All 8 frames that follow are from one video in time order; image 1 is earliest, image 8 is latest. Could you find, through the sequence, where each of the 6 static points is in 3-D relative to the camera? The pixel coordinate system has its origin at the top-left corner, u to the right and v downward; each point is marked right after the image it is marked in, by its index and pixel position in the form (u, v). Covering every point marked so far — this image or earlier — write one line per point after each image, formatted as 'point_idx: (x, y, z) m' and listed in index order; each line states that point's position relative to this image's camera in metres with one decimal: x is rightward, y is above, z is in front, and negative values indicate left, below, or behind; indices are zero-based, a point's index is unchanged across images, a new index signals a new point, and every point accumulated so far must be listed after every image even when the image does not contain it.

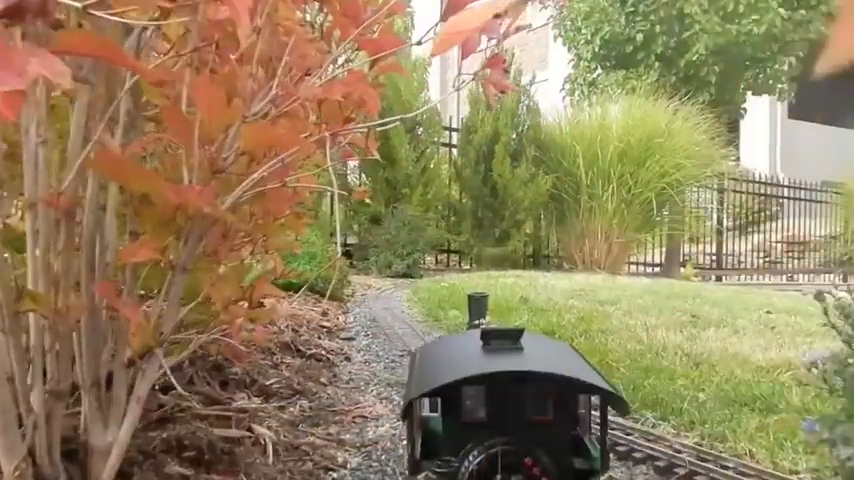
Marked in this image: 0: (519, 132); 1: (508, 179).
0: (+1.1, +1.3, +8.6) m
1: (+1.0, +0.7, +8.3) m
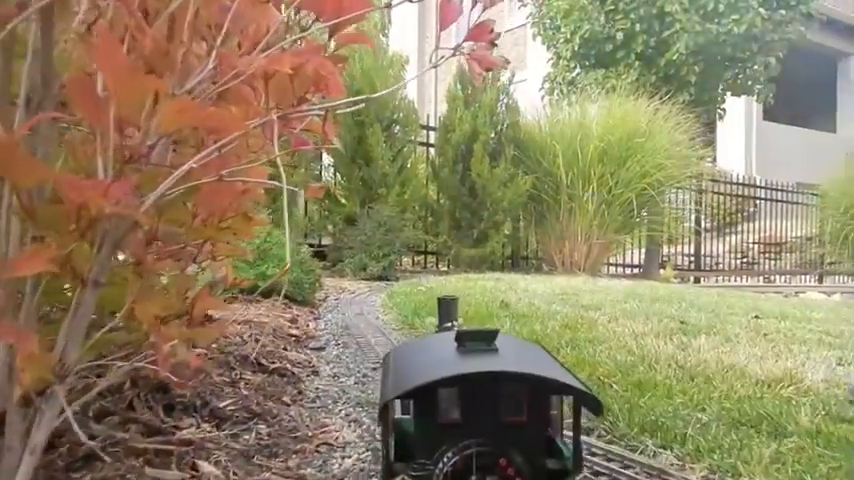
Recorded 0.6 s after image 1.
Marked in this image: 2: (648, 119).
0: (+0.9, +1.3, +8.4) m
1: (+0.7, +0.7, +8.1) m
2: (+2.7, +1.5, +8.6) m
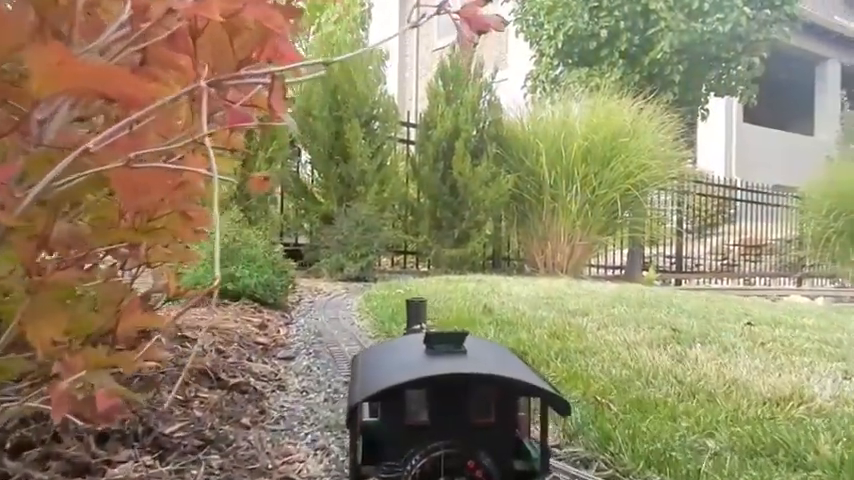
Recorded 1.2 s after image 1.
0: (+0.6, +1.3, +8.2) m
1: (+0.5, +0.7, +7.9) m
2: (+2.5, +1.5, +8.4) m
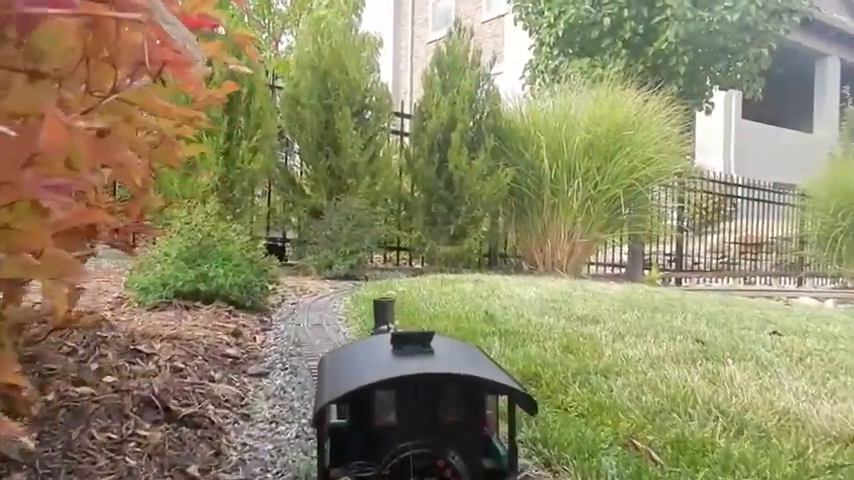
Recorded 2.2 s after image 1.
0: (+0.6, +1.3, +7.8) m
1: (+0.4, +0.7, +7.5) m
2: (+2.4, +1.5, +8.1) m
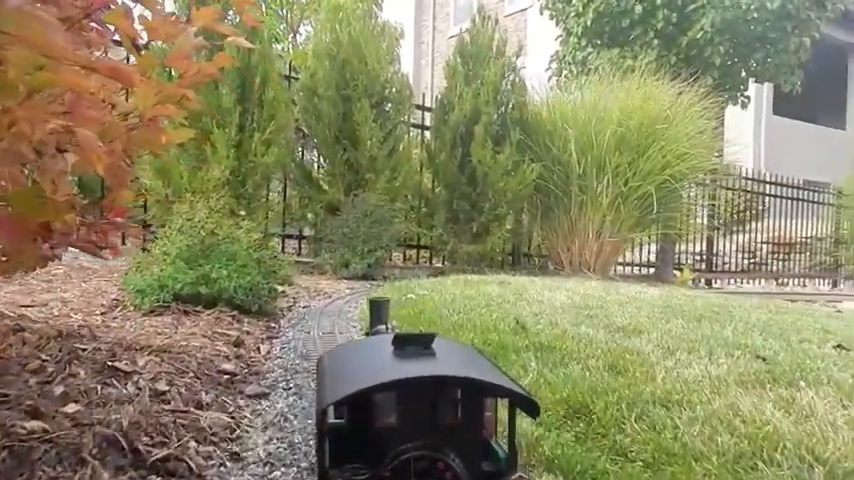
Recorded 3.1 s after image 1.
0: (+0.8, +1.4, +7.4) m
1: (+0.6, +0.8, +7.1) m
2: (+2.6, +1.5, +7.6) m
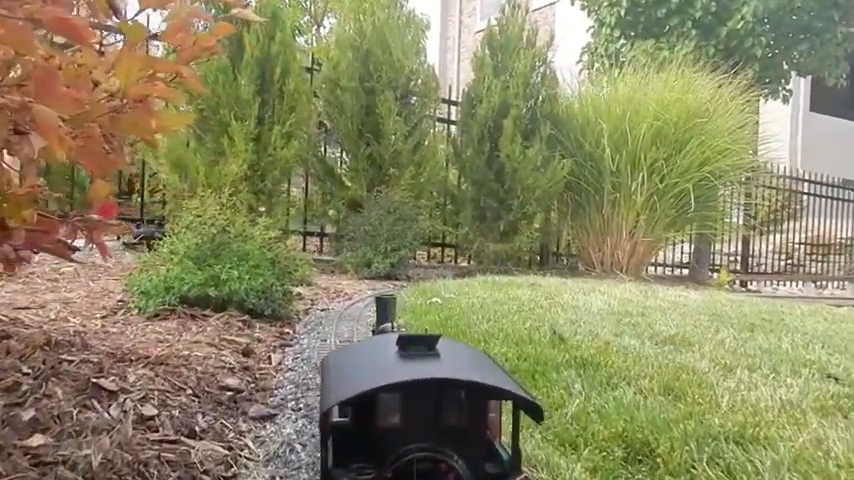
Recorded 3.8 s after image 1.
0: (+1.1, +1.4, +7.1) m
1: (+0.9, +0.8, +6.8) m
2: (+2.9, +1.5, +7.3) m
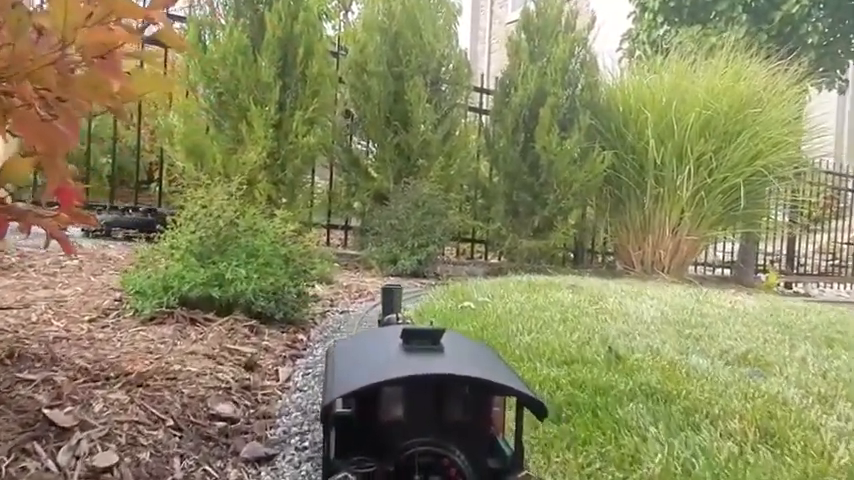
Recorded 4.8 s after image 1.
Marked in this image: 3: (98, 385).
0: (+1.4, +1.4, +6.7) m
1: (+1.2, +0.8, +6.4) m
2: (+3.2, +1.5, +6.7) m
3: (-0.8, -0.4, +1.7) m
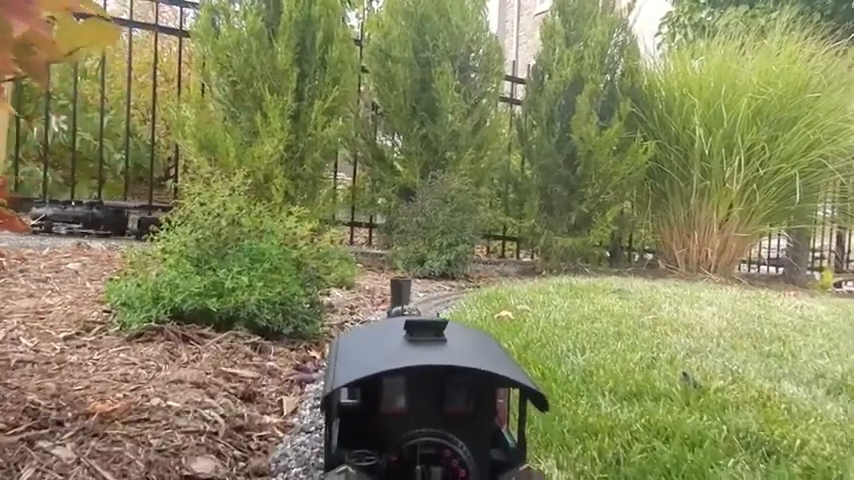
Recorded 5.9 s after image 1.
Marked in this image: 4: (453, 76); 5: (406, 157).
0: (+1.6, +1.4, +6.2) m
1: (+1.4, +0.8, +5.9) m
2: (+3.5, +1.5, +6.2) m
3: (-0.7, -0.4, +1.3) m
4: (+0.2, +1.3, +5.3) m
5: (-0.2, +0.6, +5.3) m
